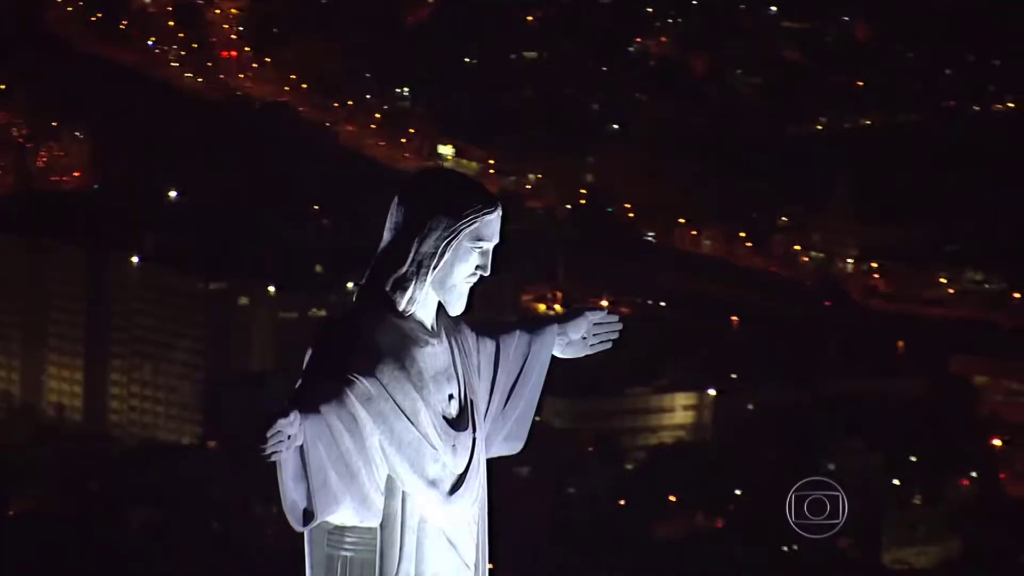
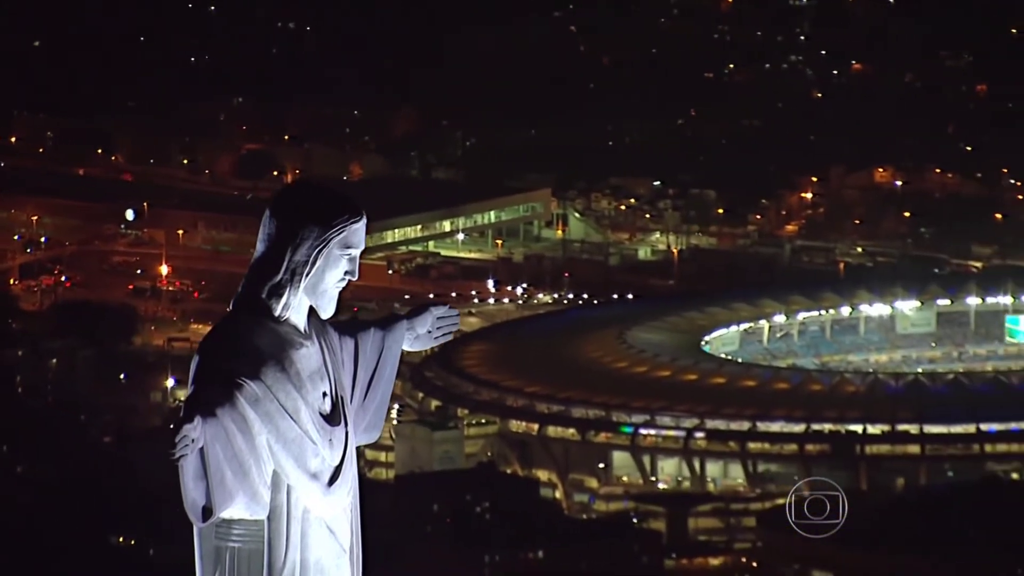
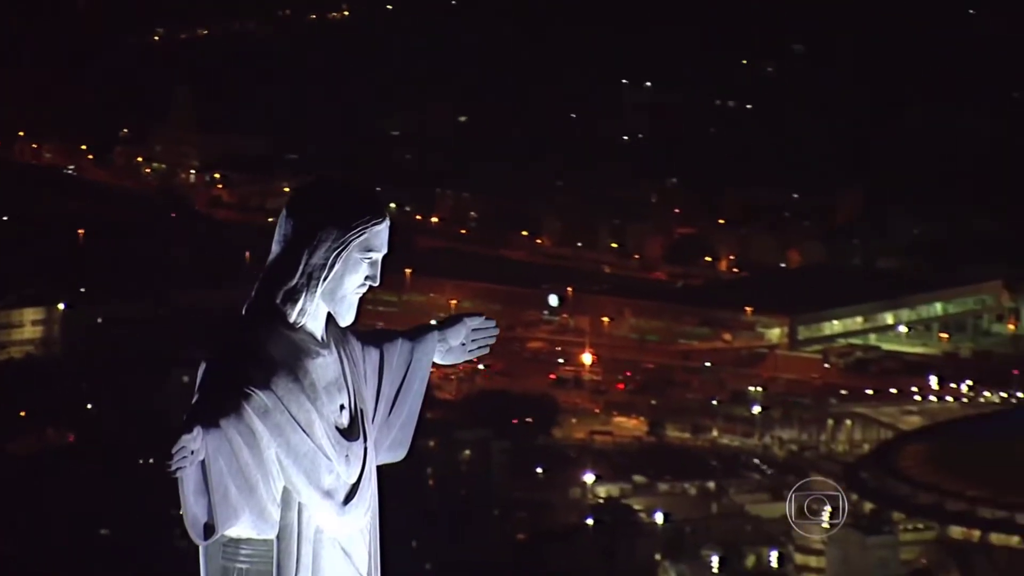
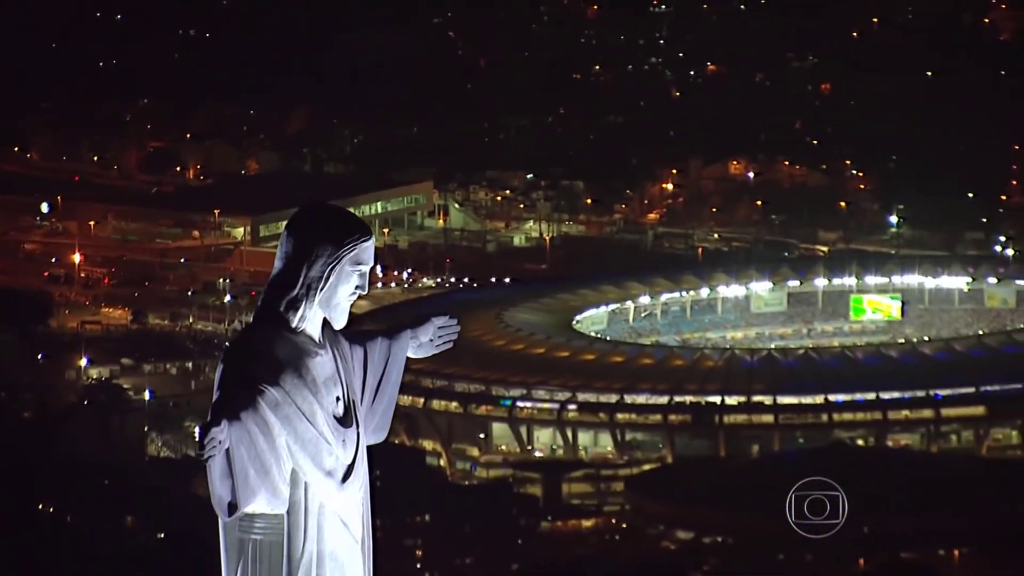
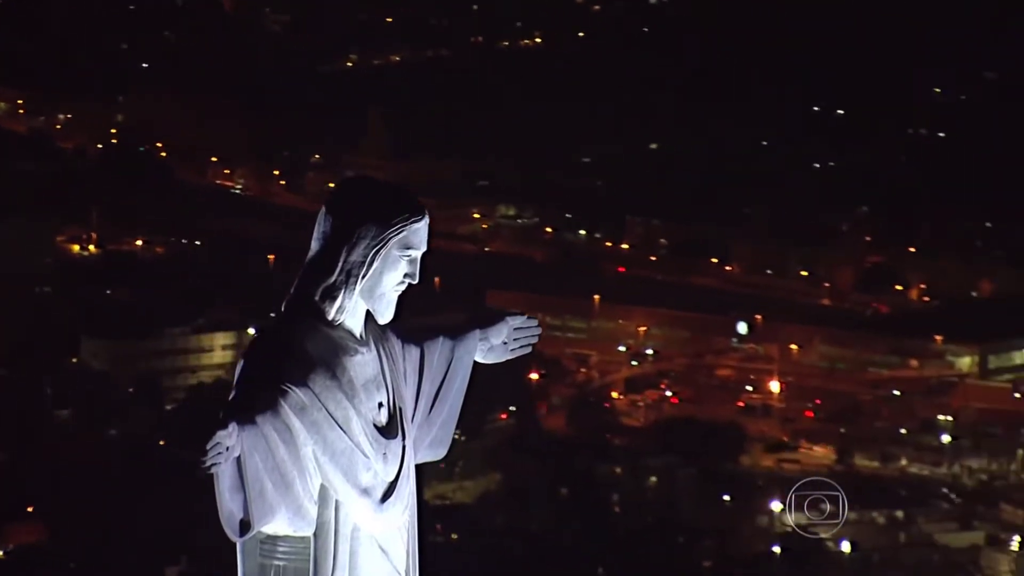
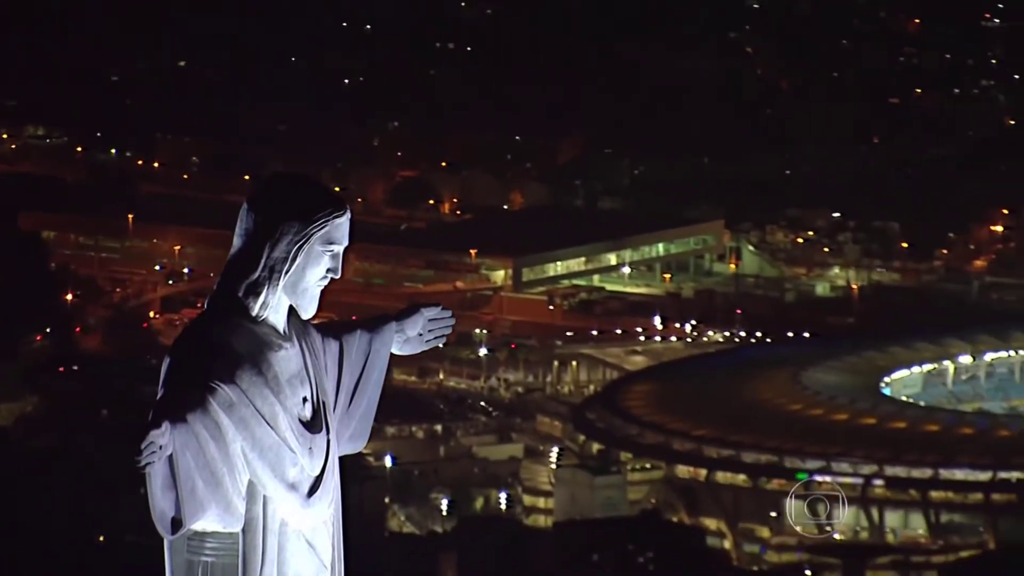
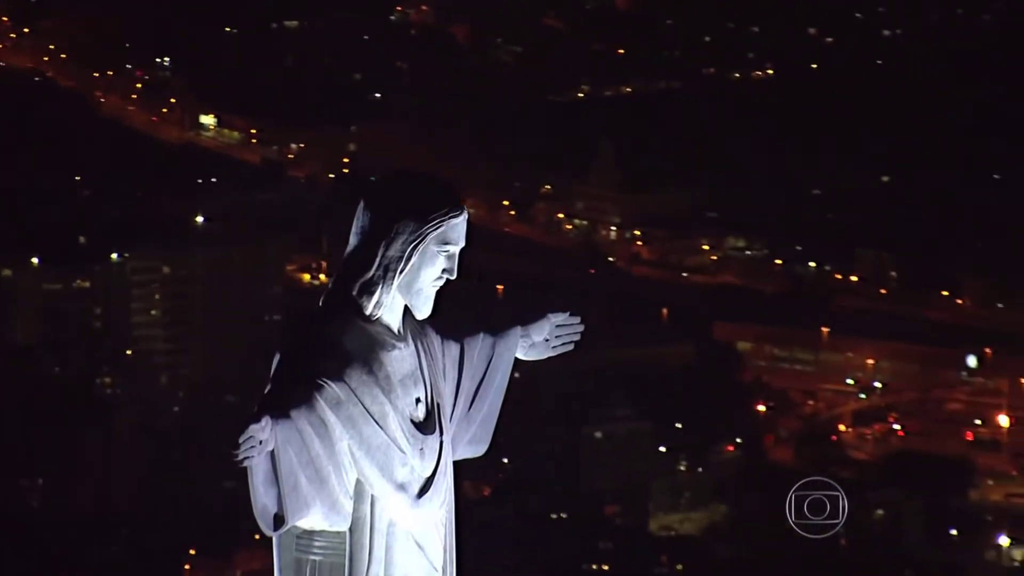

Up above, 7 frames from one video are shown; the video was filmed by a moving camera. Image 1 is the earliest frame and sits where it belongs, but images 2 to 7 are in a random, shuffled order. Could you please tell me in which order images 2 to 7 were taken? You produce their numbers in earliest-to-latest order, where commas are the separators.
7, 5, 3, 6, 2, 4
